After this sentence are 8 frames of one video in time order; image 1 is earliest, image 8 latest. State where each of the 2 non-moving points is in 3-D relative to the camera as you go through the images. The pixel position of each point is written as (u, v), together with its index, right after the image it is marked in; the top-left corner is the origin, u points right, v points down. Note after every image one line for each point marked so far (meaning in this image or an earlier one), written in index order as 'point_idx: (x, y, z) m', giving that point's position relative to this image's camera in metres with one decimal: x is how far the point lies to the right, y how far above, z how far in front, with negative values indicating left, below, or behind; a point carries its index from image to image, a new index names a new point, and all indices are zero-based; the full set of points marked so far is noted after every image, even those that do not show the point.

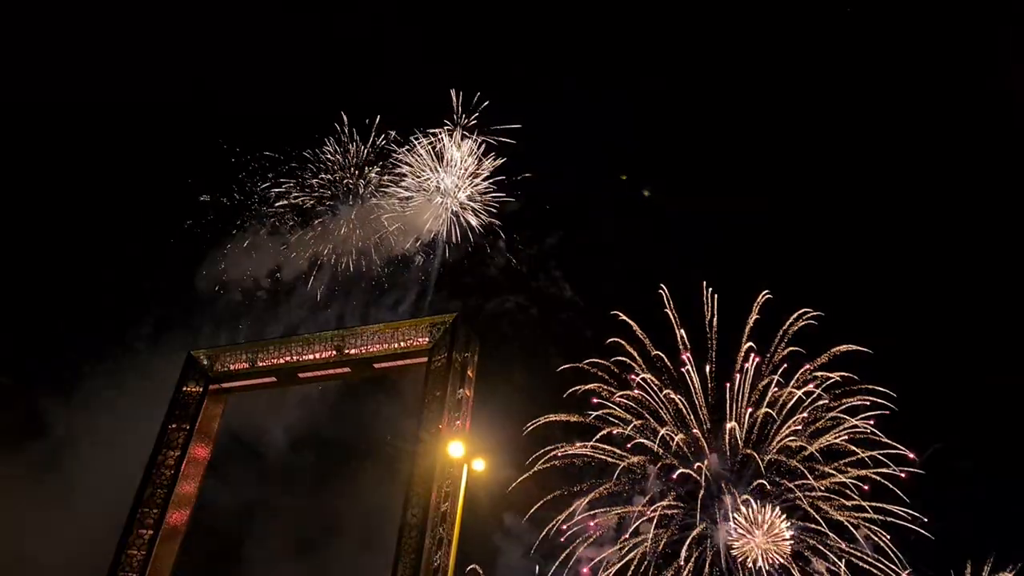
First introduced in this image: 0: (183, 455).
0: (-10.8, -5.5, +17.2) m
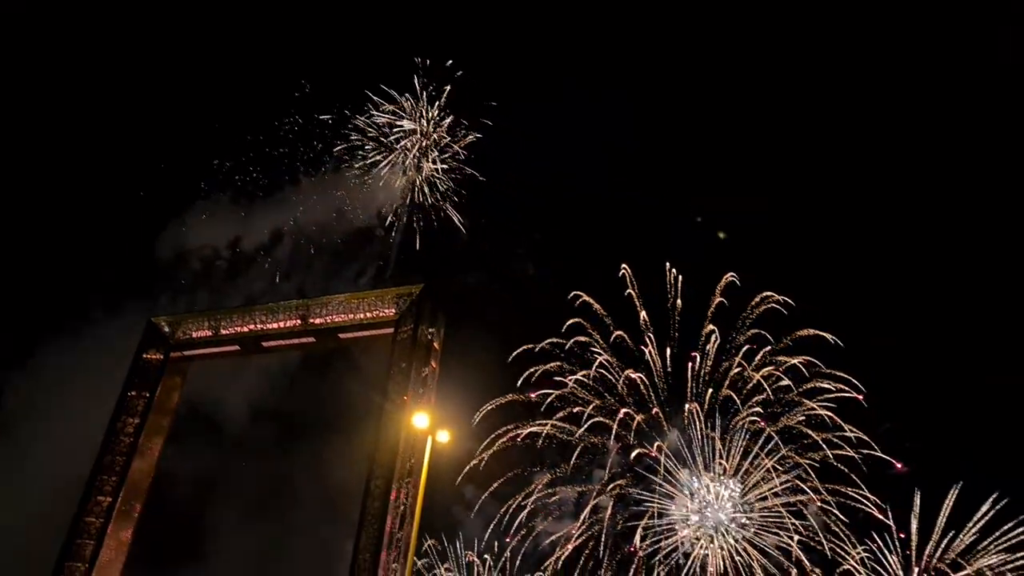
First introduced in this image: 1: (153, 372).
0: (-11.9, -4.4, +16.7) m
1: (-11.8, -2.8, +17.0) m
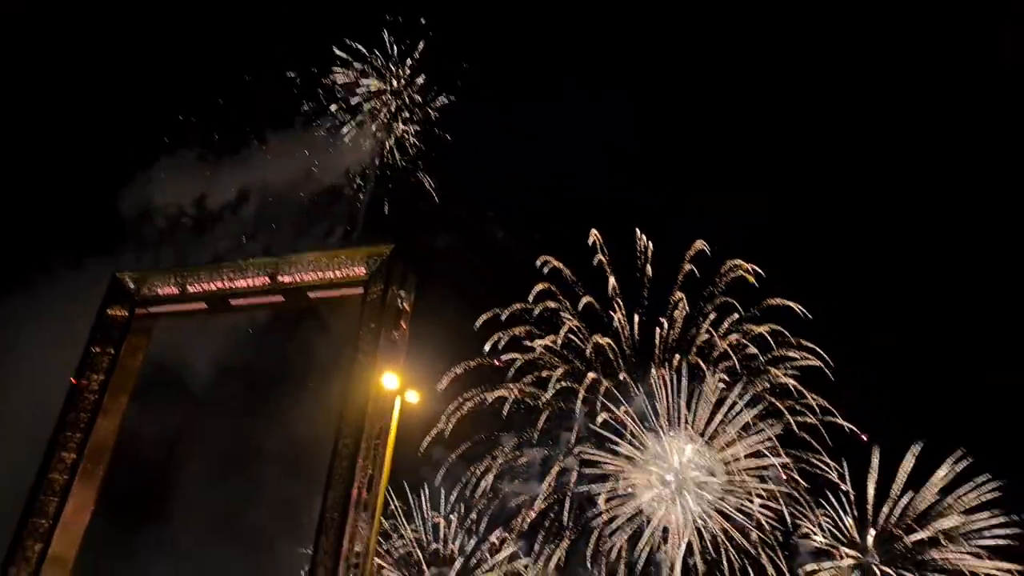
0: (-12.9, -2.9, +16.5) m
1: (-12.8, -1.3, +16.8) m
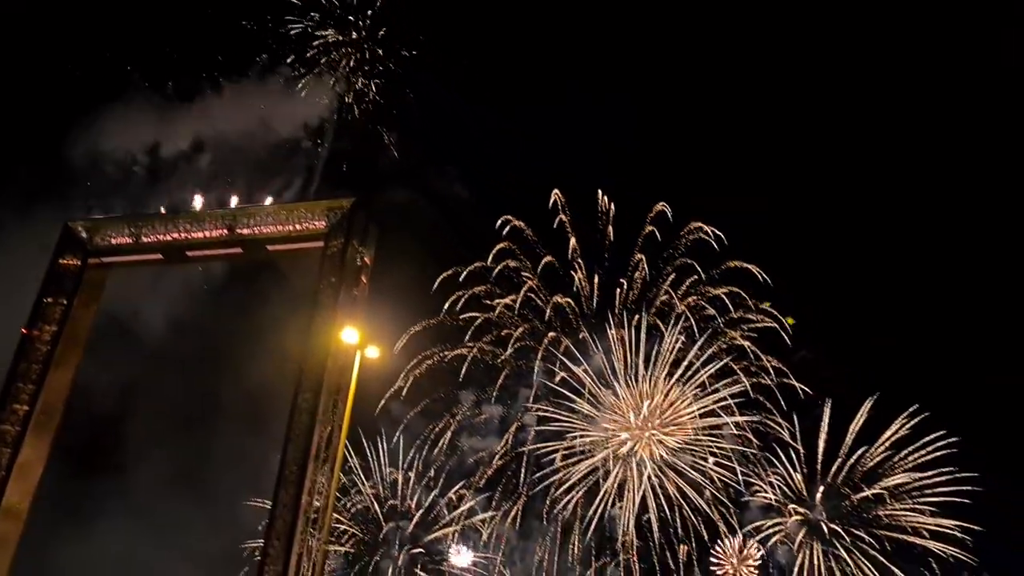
0: (-14.1, -1.3, +16.2) m
1: (-14.0, +0.3, +16.4) m
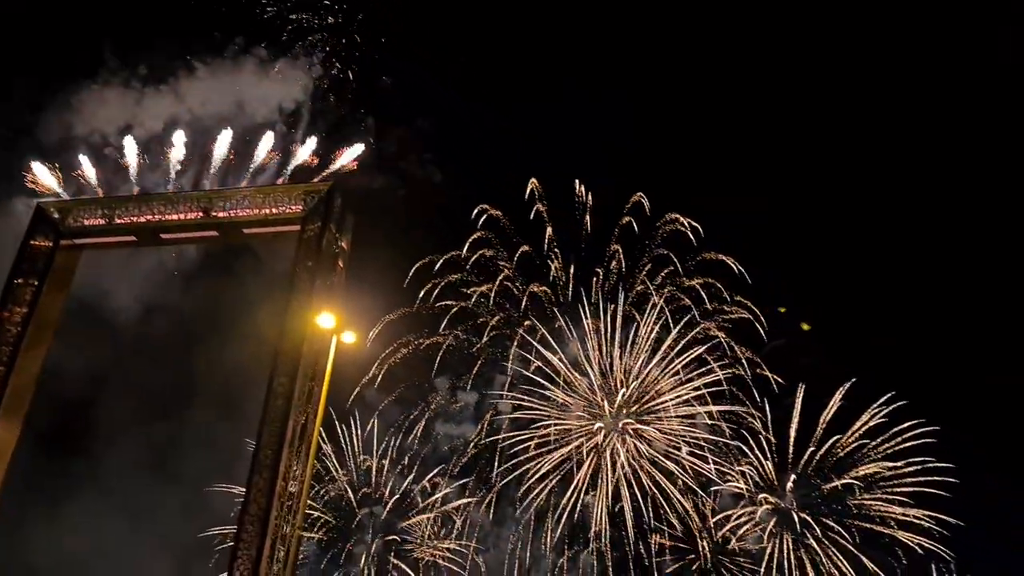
0: (-14.9, -0.7, +16.0) m
1: (-14.8, +0.9, +16.2) m
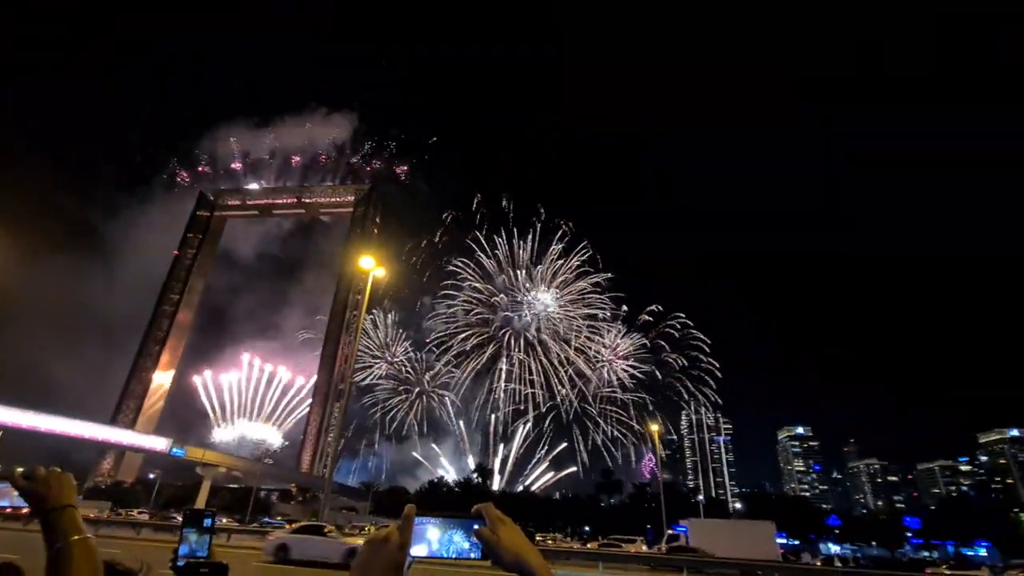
0: (-17.3, +2.0, +28.9) m
1: (-17.1, +3.6, +28.9) m
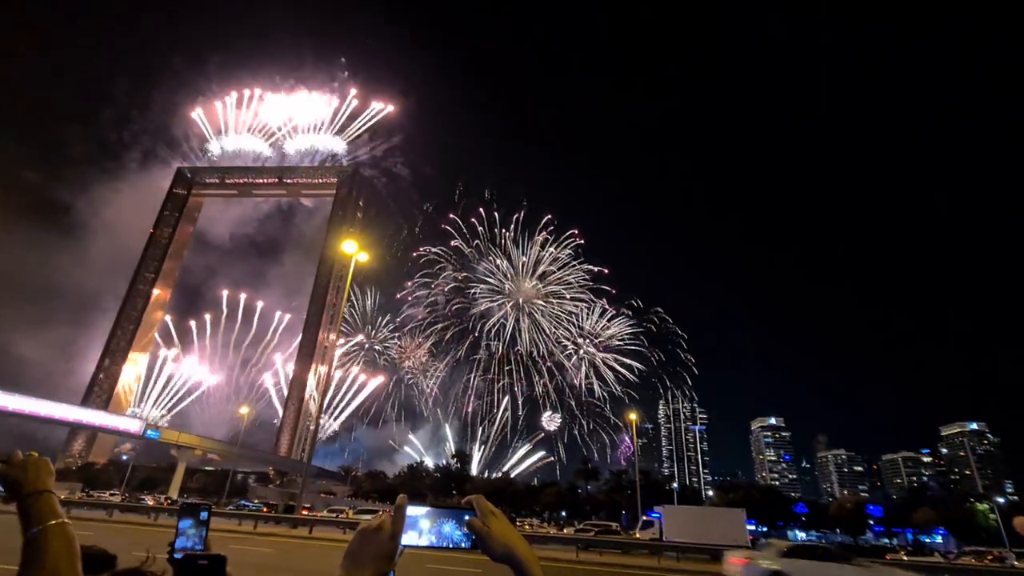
0: (-18.1, +3.1, +28.2) m
1: (-17.9, +4.7, +28.2) m
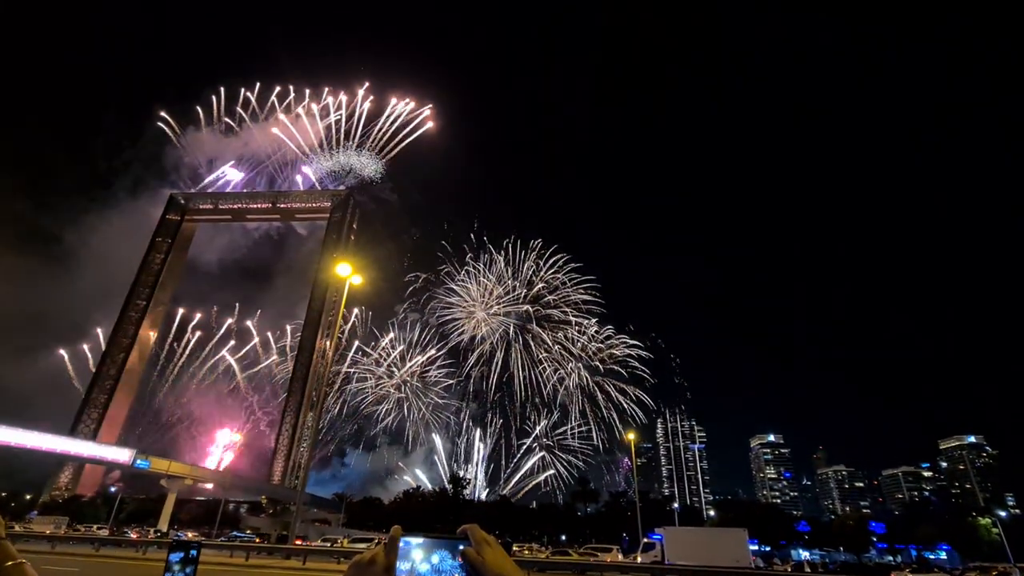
0: (-18.4, +1.7, +28.0) m
1: (-18.3, +3.3, +28.1) m
